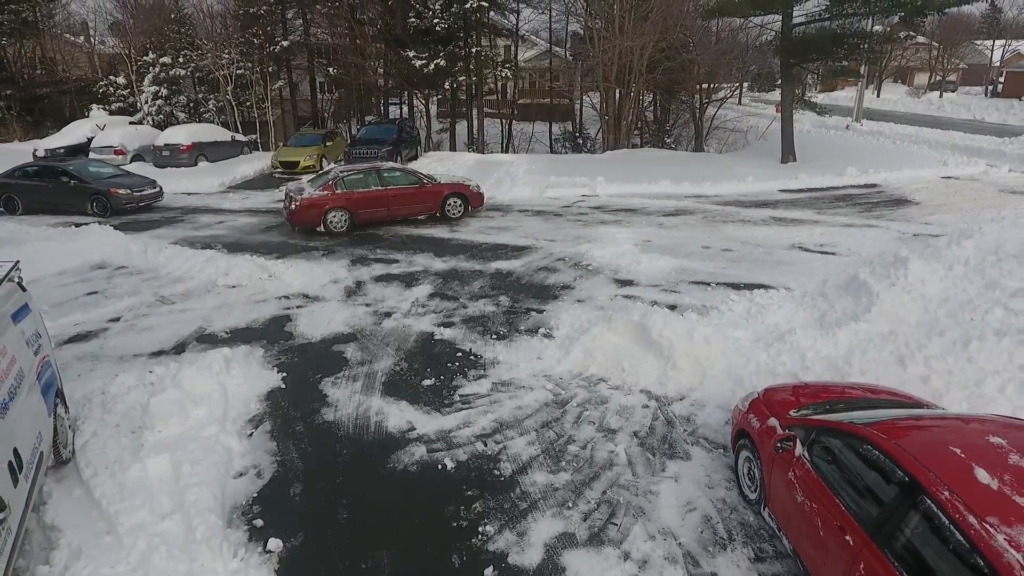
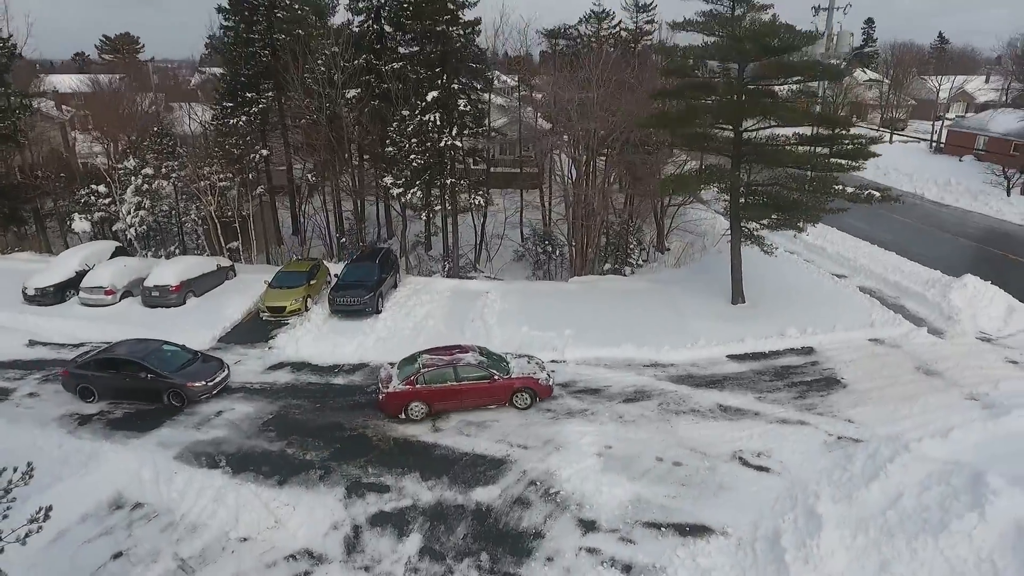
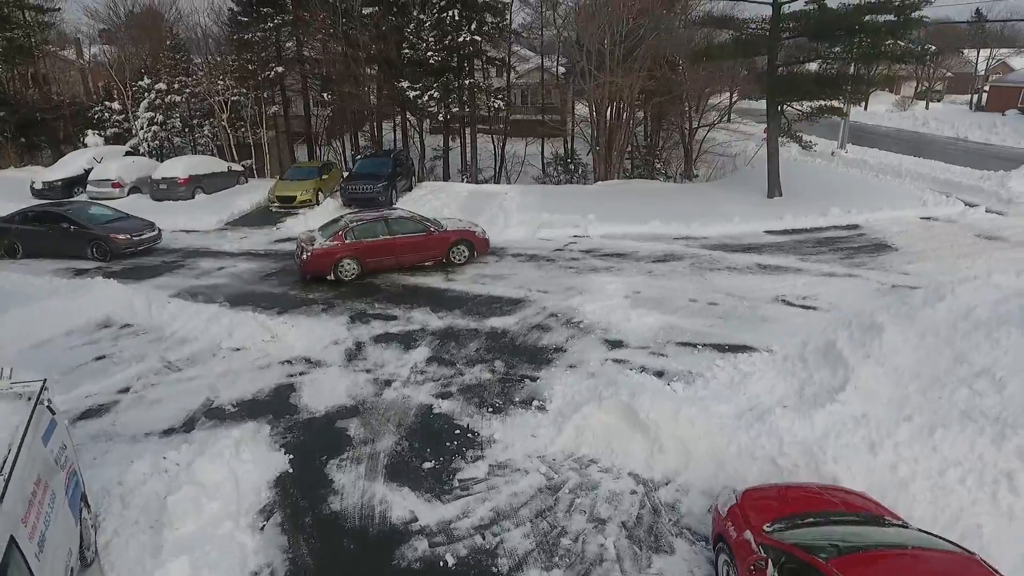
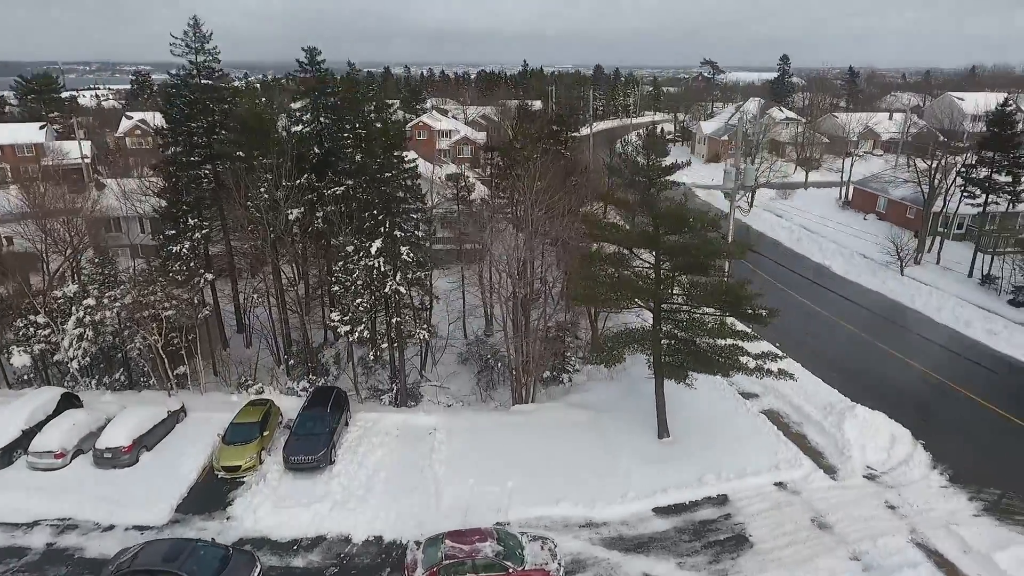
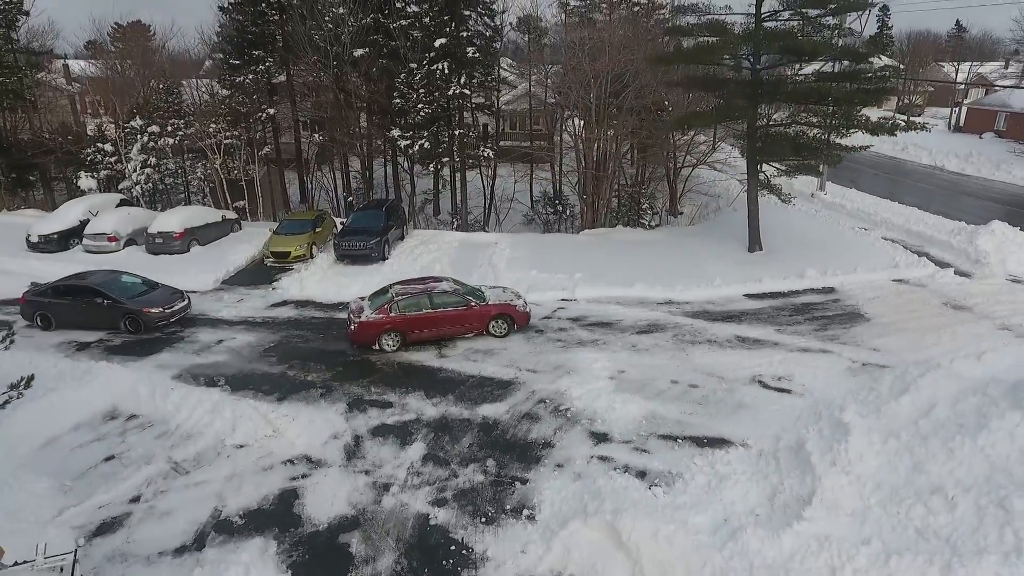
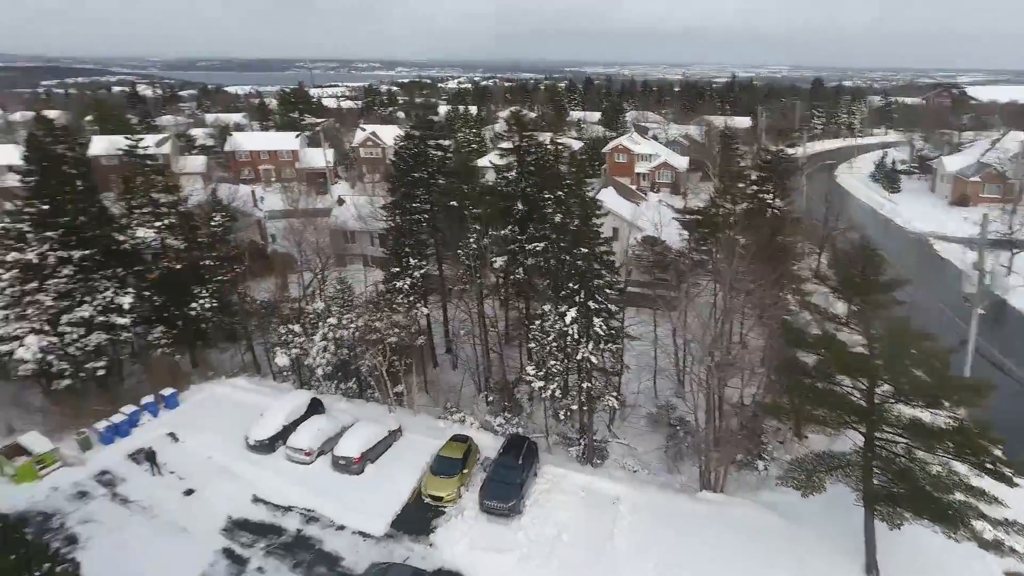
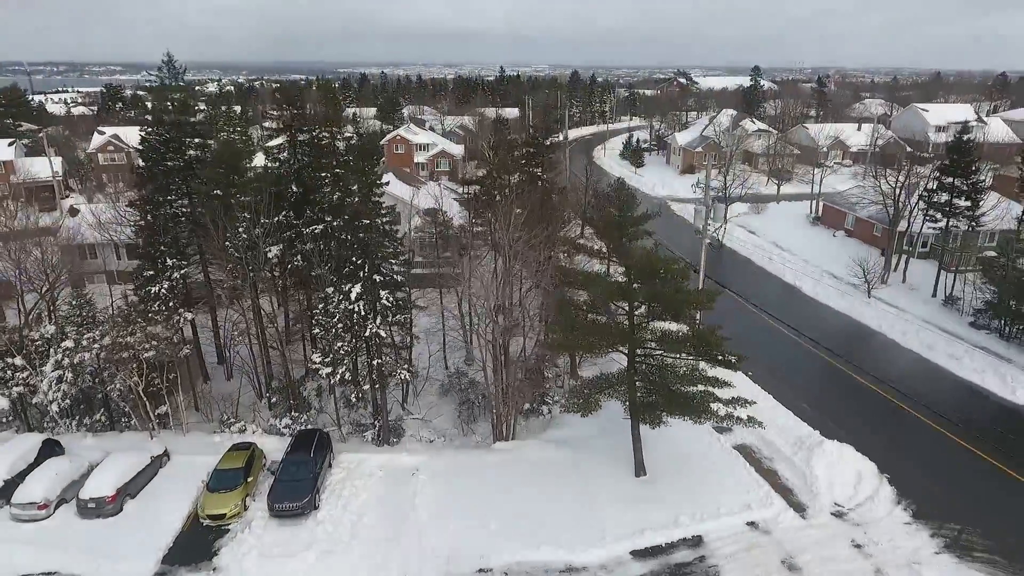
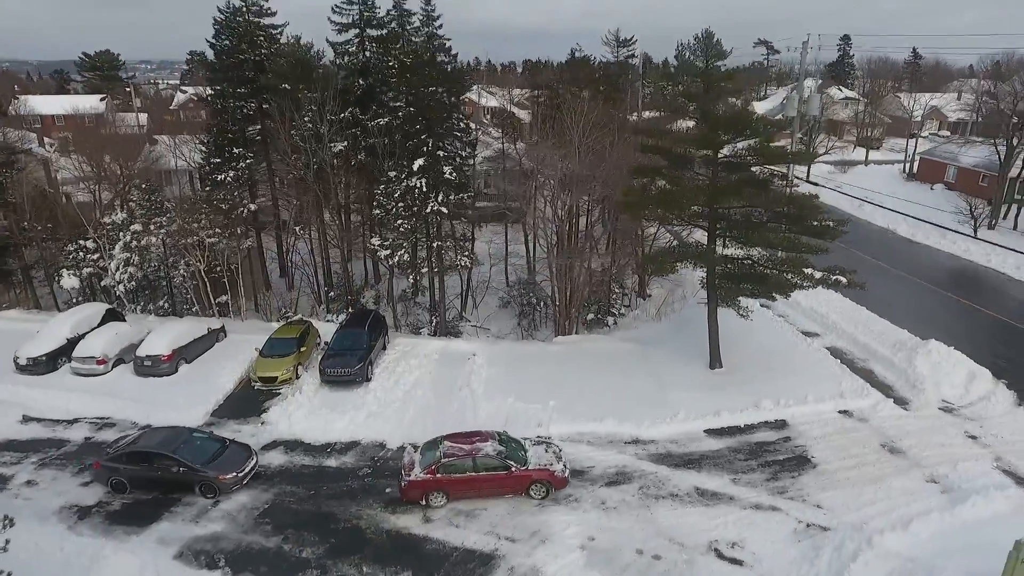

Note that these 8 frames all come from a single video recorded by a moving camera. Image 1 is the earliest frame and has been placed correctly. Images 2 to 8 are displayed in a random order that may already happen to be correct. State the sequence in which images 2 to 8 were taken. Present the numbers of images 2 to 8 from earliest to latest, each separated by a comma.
3, 5, 2, 8, 4, 7, 6
